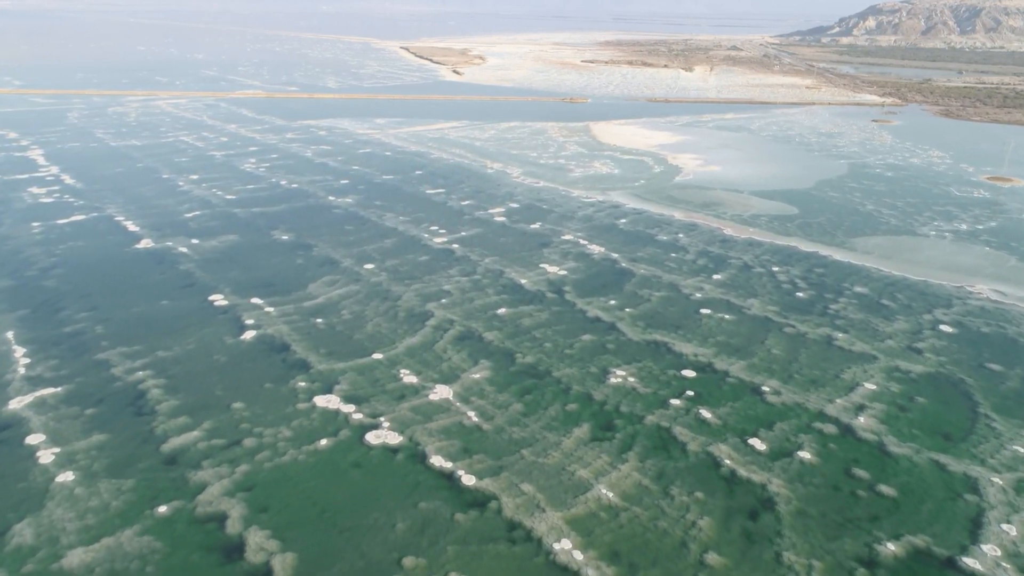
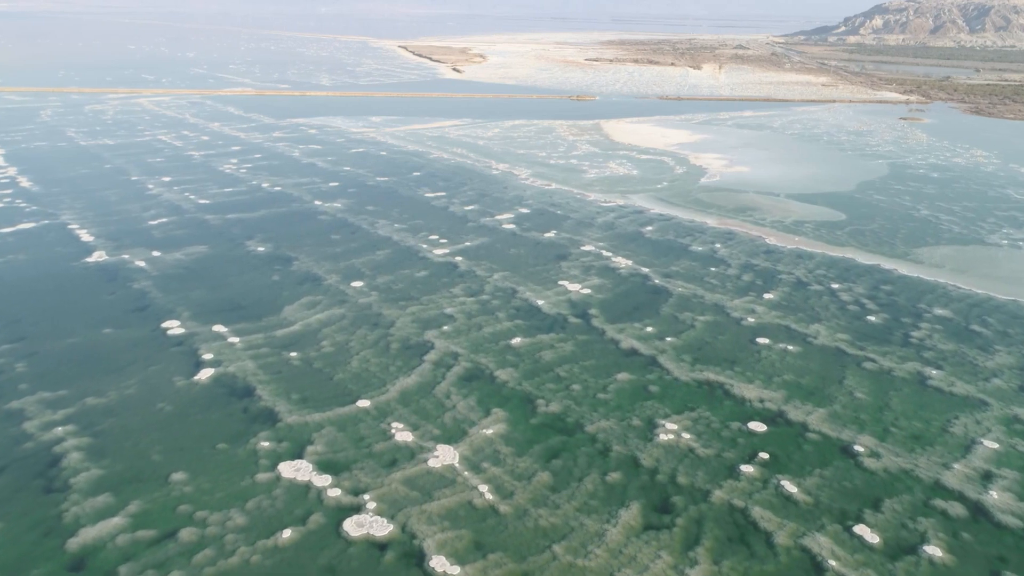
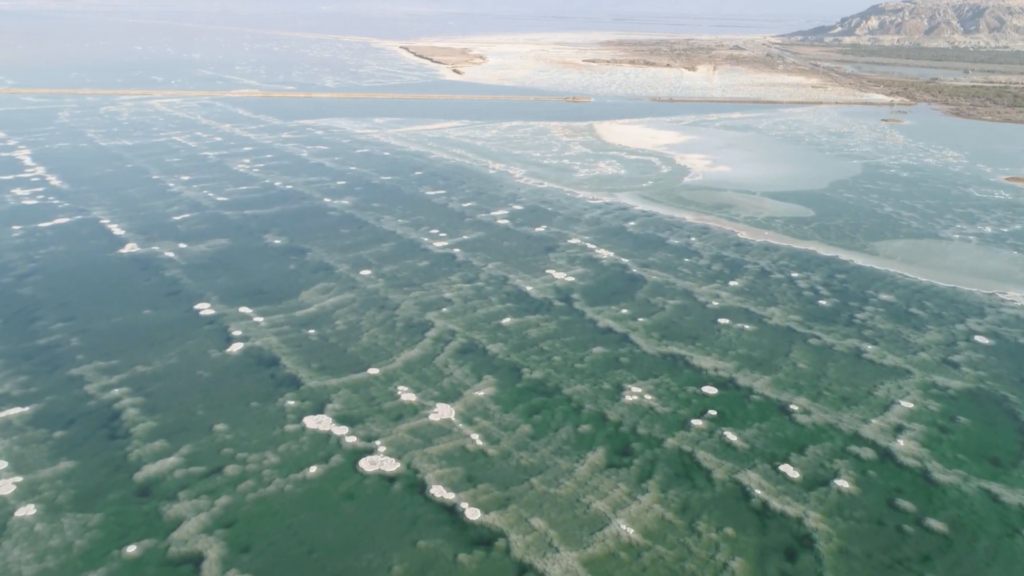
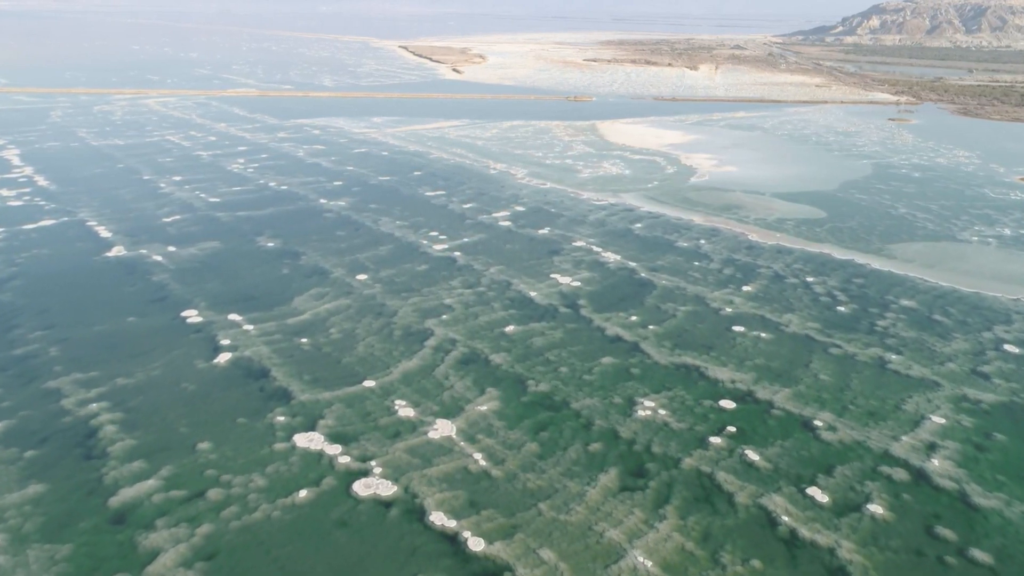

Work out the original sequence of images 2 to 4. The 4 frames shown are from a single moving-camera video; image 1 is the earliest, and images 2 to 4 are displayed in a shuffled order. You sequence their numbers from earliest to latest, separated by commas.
3, 4, 2
